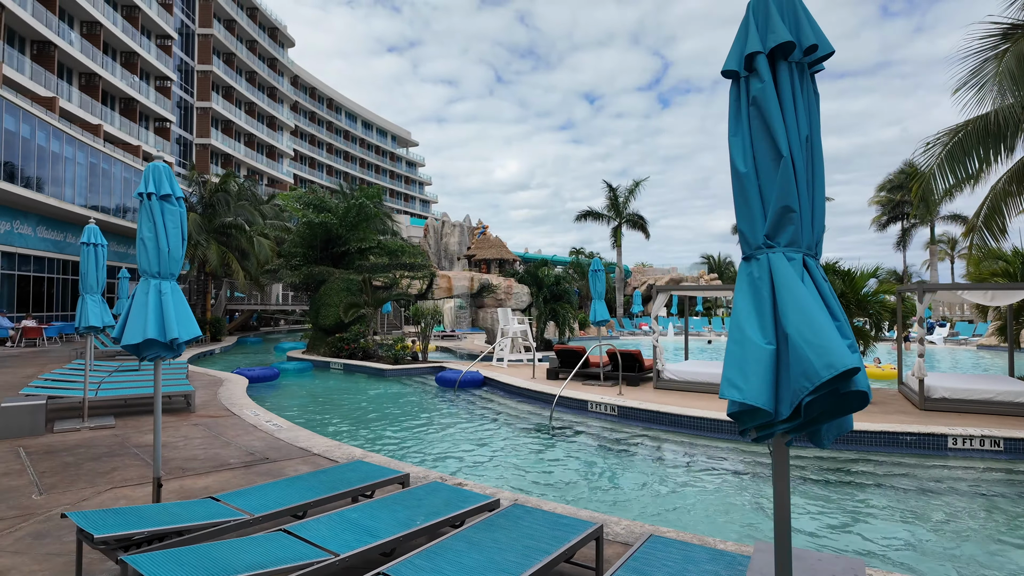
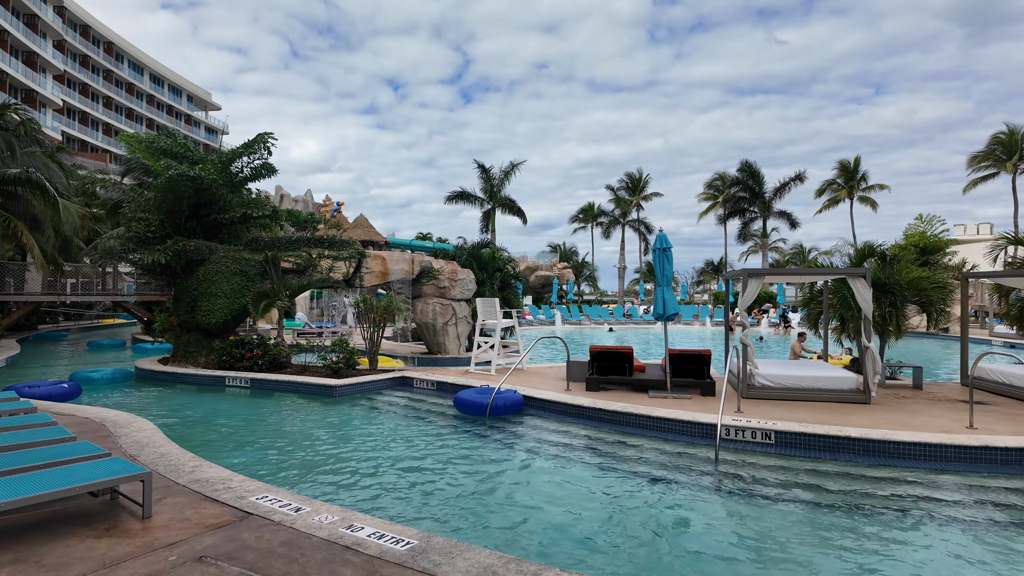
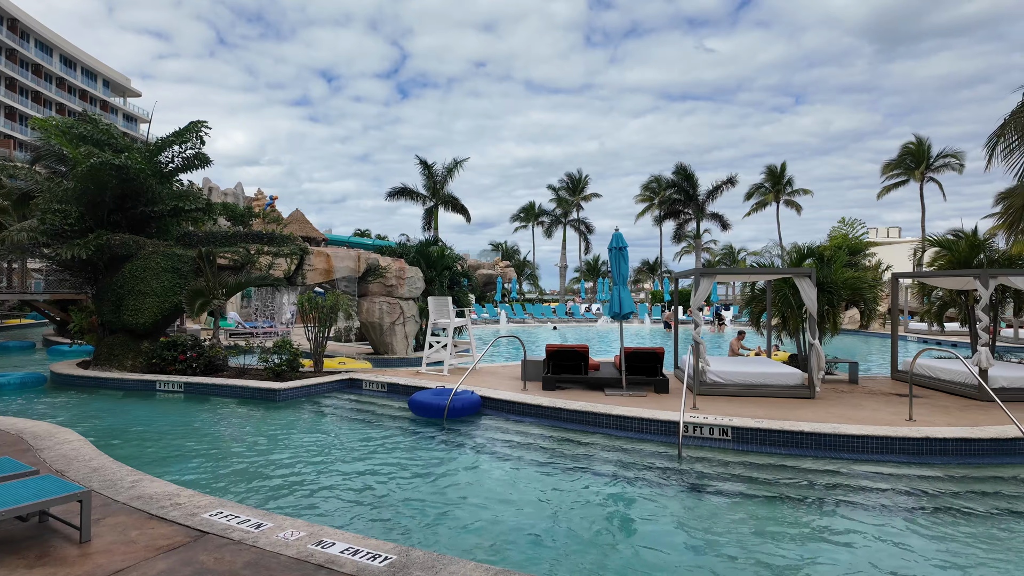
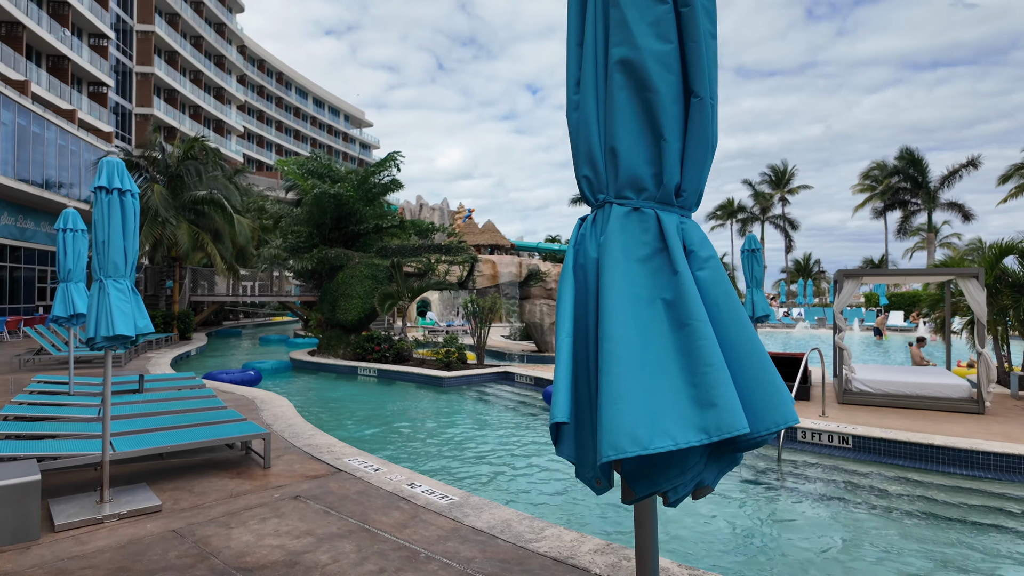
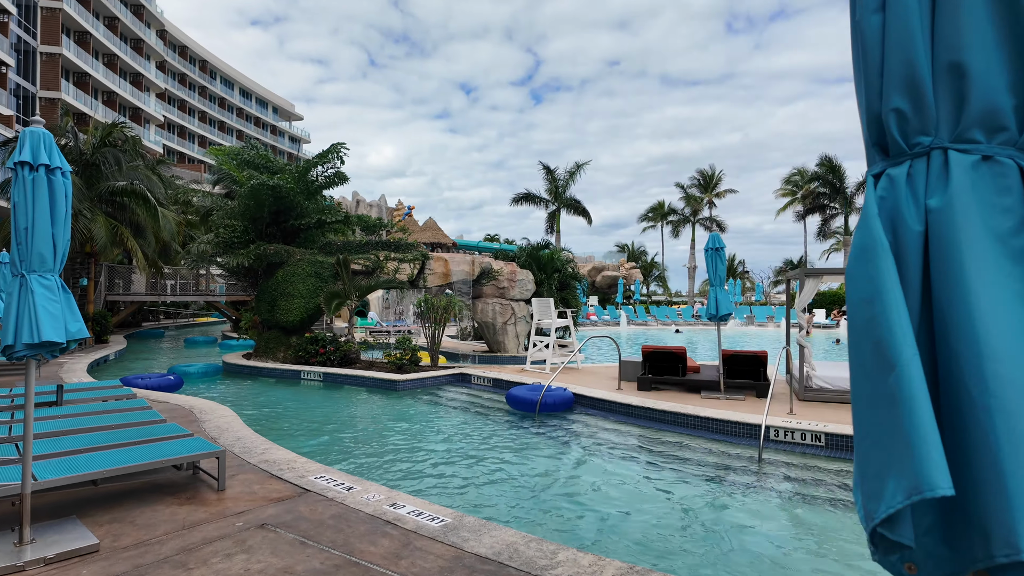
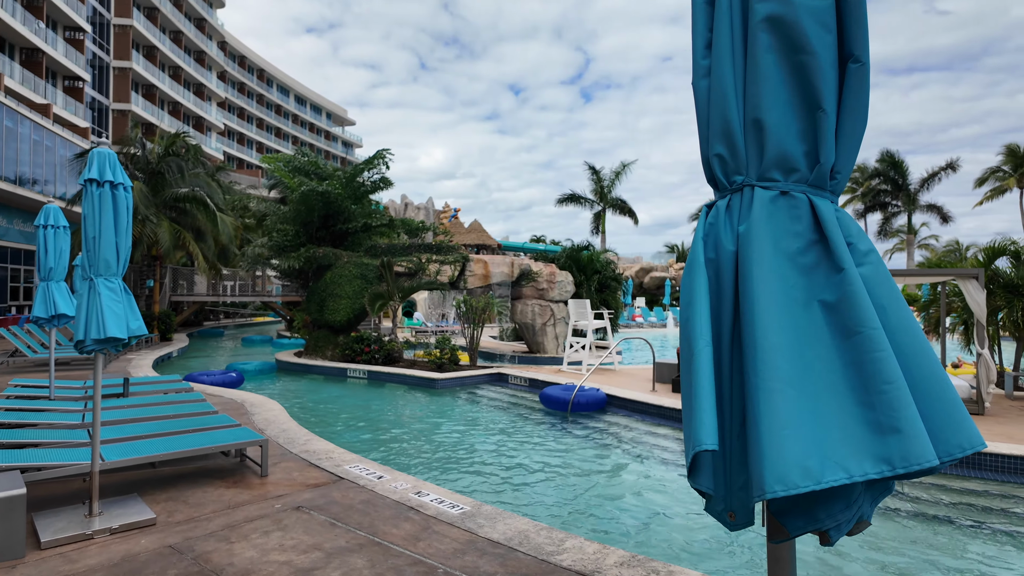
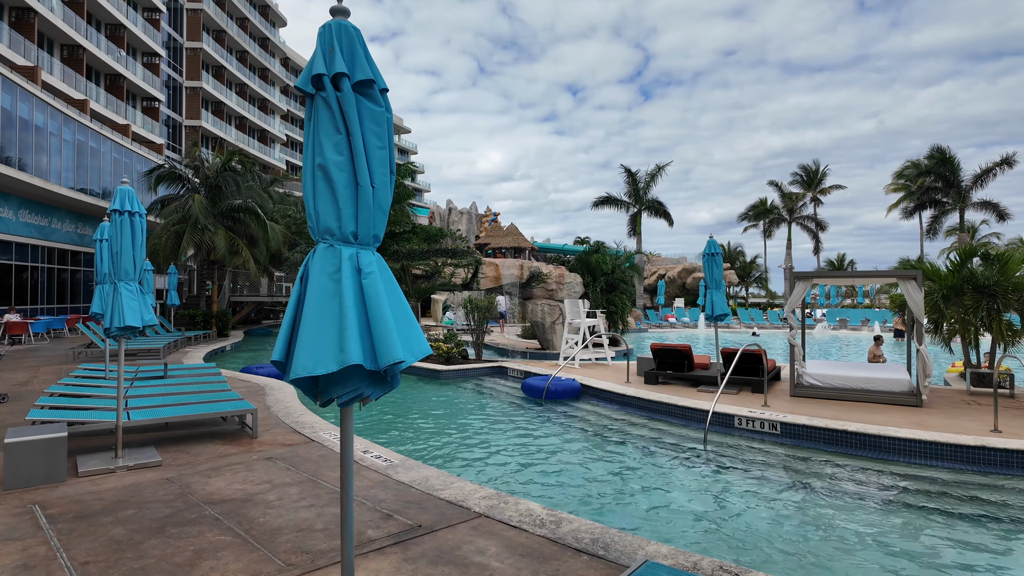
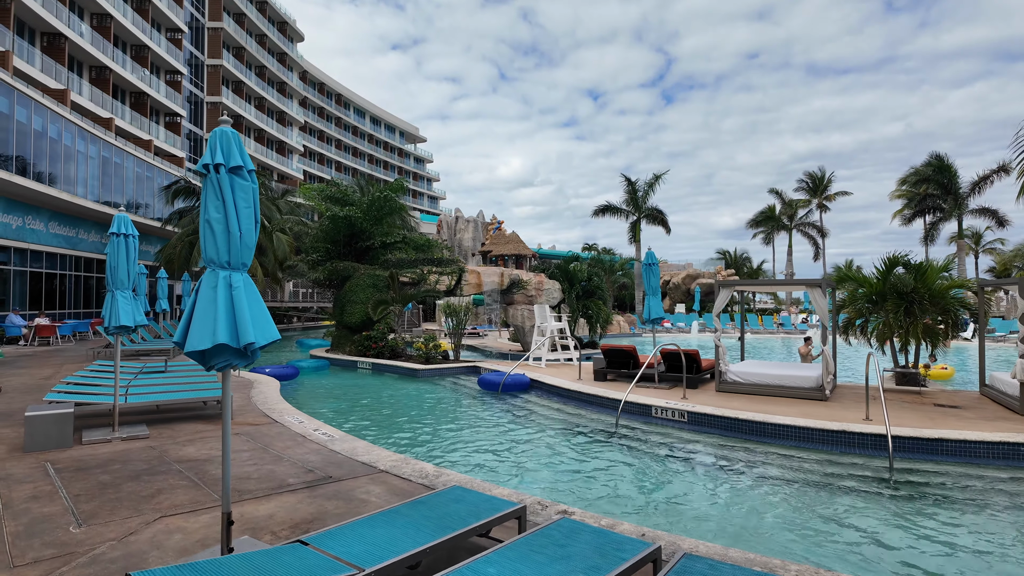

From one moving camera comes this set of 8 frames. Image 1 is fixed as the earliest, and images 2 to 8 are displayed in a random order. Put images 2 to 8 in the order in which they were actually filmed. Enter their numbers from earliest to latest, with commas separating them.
8, 7, 4, 6, 5, 2, 3
